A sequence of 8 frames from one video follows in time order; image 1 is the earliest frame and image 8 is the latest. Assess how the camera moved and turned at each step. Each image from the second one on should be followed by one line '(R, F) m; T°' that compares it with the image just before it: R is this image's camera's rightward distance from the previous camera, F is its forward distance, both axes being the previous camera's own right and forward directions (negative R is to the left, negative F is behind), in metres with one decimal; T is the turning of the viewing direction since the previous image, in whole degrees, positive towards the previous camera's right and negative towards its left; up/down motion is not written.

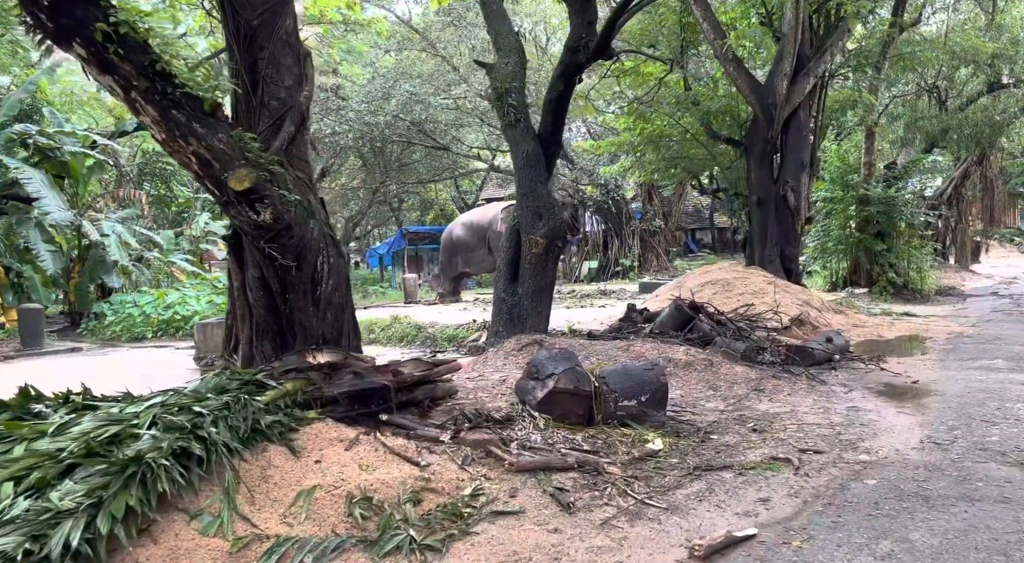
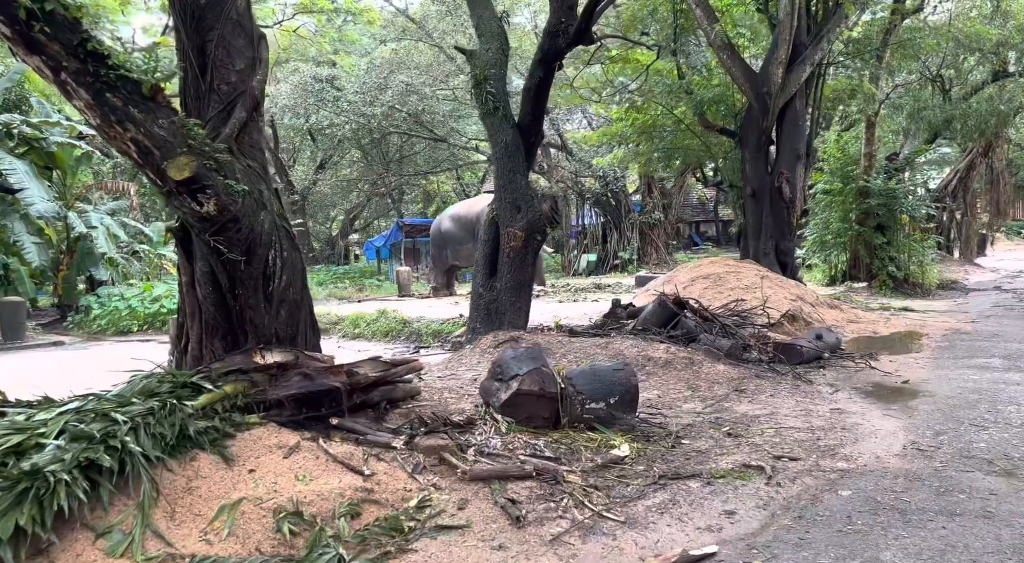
(+0.3, +0.3) m; 0°
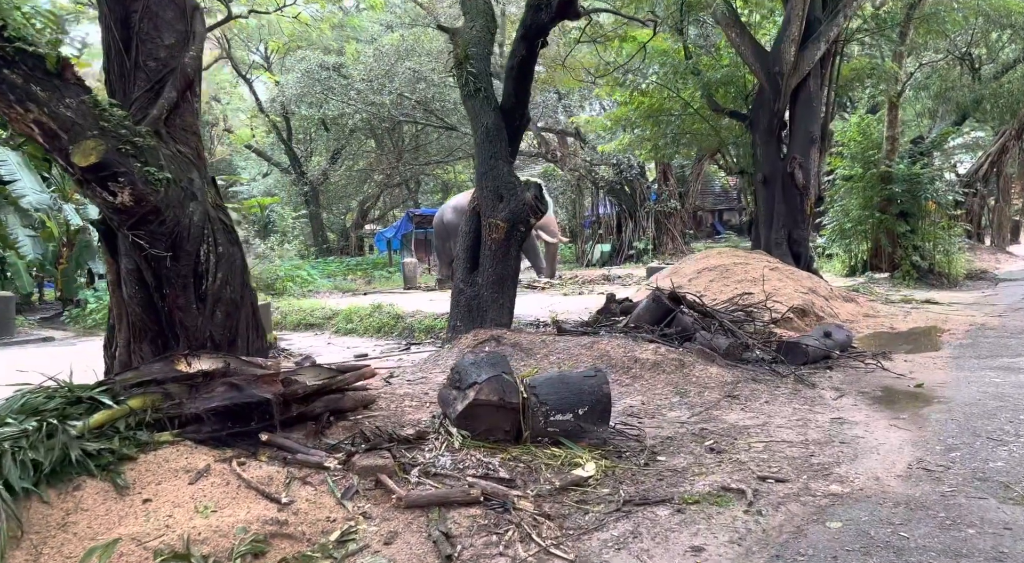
(+0.4, +0.5) m; -2°
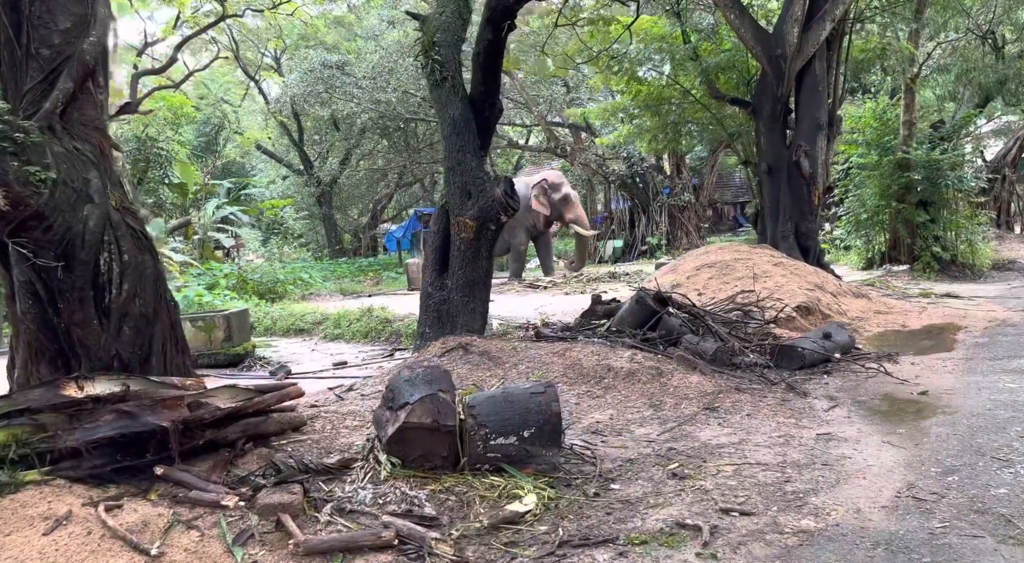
(+0.4, +0.5) m; -2°
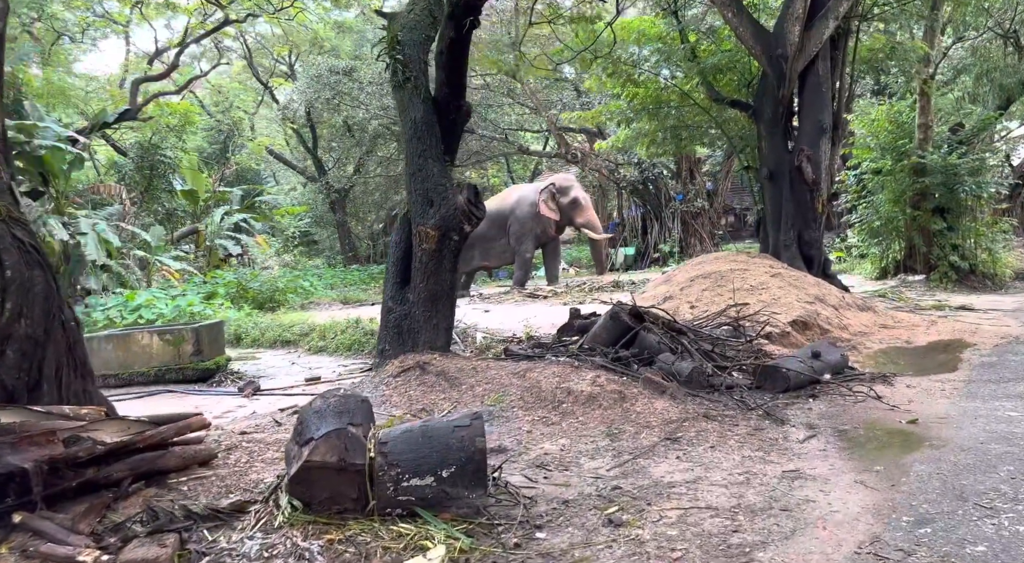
(+0.5, +0.4) m; -2°
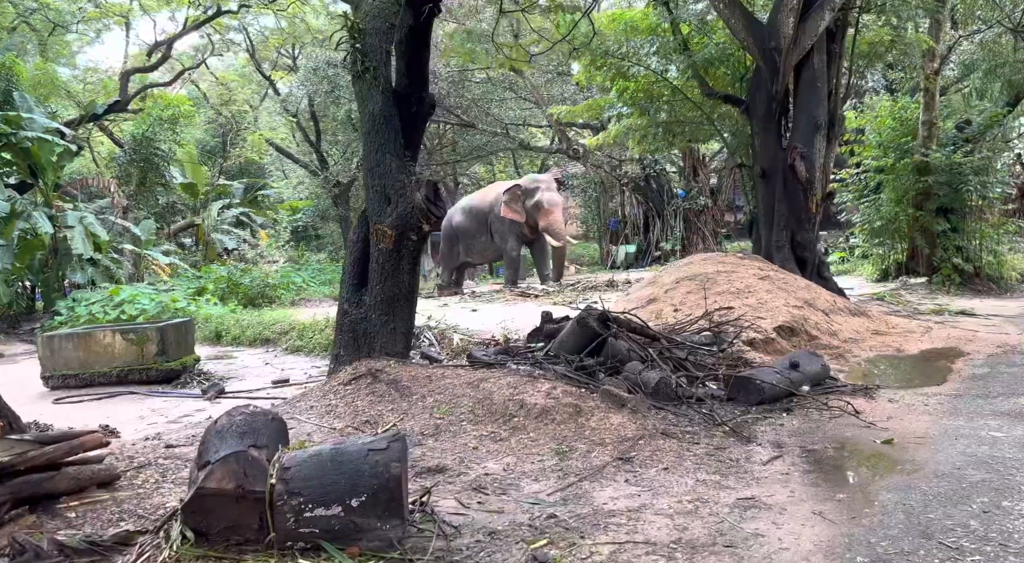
(+0.4, +0.3) m; -1°
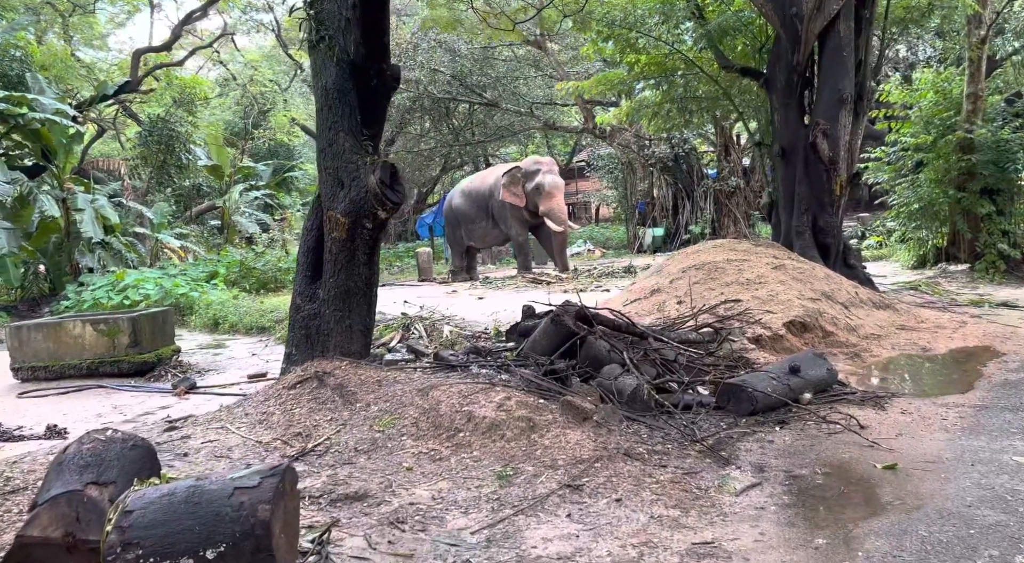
(+0.5, +0.6) m; -3°
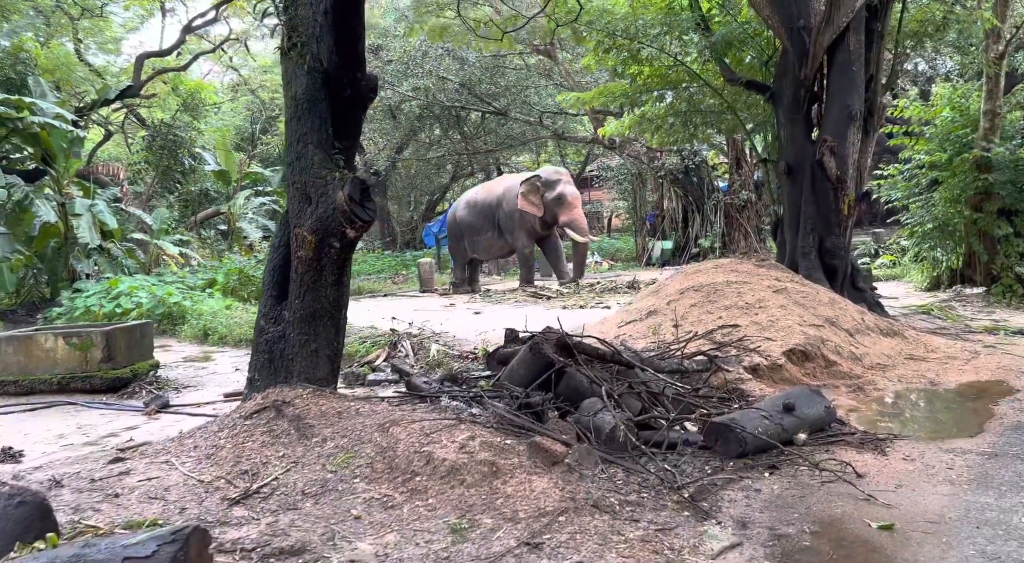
(+0.2, +0.3) m; -1°
